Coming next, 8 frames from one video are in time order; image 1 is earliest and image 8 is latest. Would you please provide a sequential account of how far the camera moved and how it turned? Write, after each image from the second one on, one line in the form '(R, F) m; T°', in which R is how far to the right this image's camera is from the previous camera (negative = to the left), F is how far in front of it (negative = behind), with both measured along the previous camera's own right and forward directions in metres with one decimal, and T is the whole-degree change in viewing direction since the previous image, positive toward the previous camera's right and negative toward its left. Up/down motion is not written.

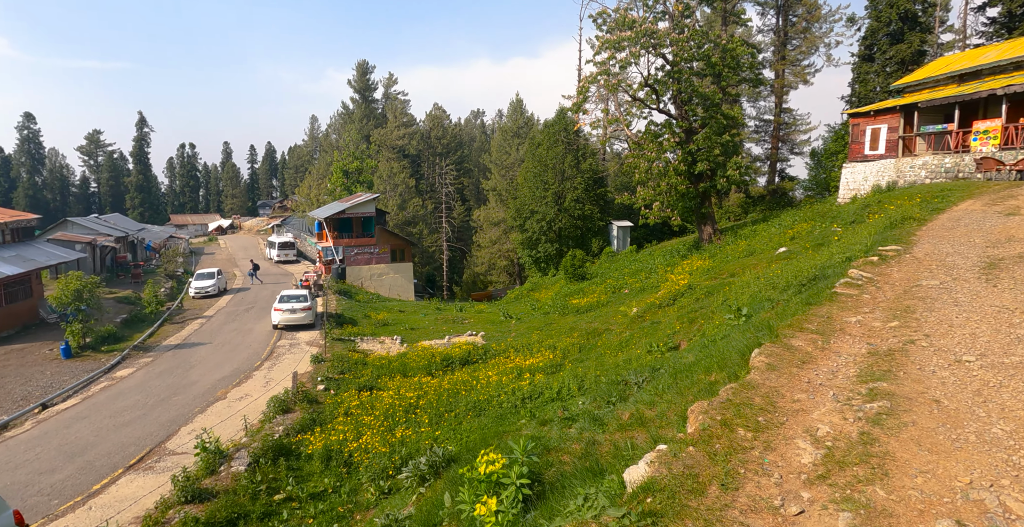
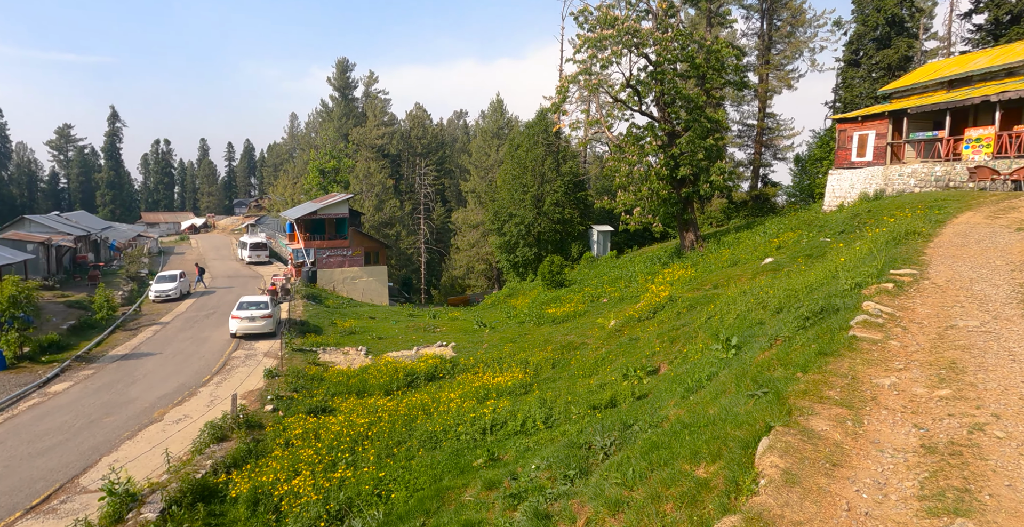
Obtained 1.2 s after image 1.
(+0.3, +1.2) m; +2°
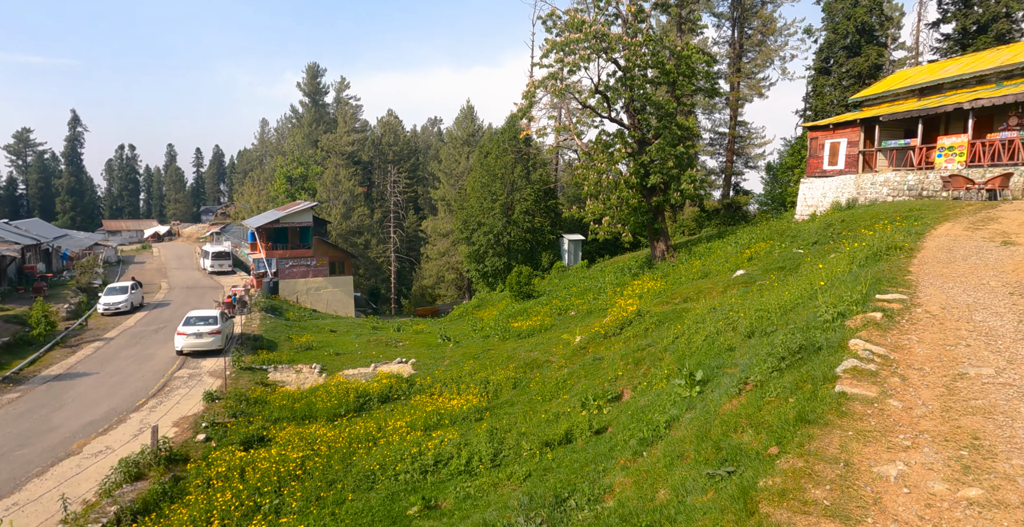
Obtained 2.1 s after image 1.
(+0.4, +1.0) m; +2°
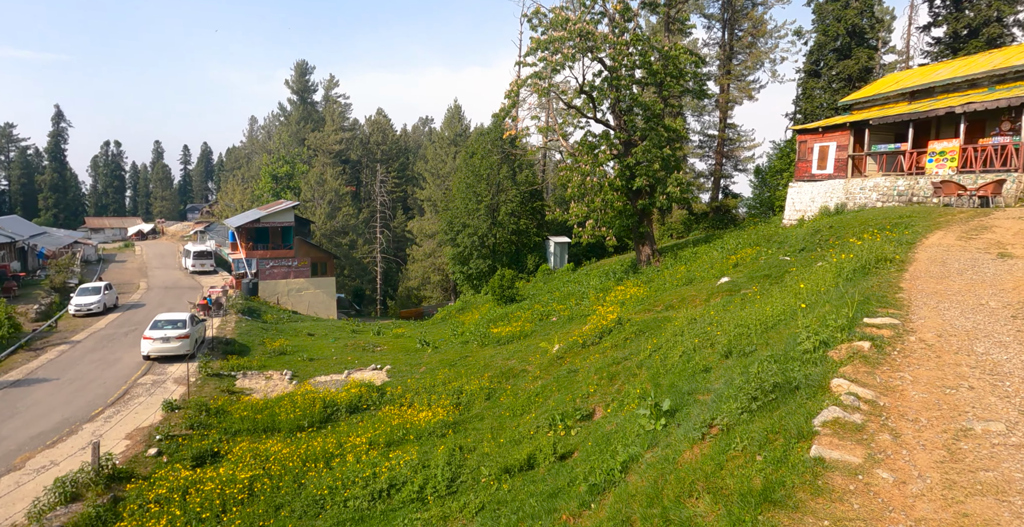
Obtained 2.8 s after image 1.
(+0.4, +0.7) m; +1°
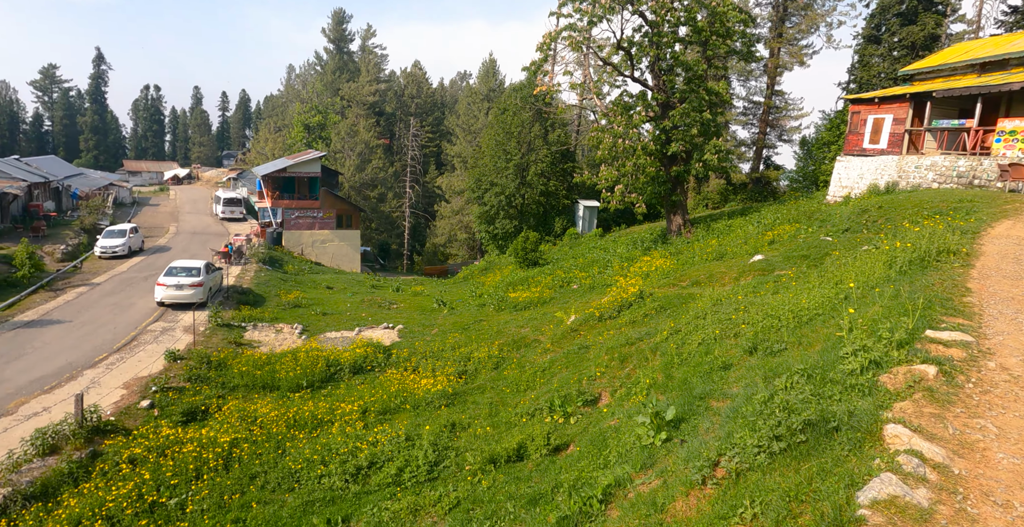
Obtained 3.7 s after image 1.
(+0.3, +0.9) m; -3°
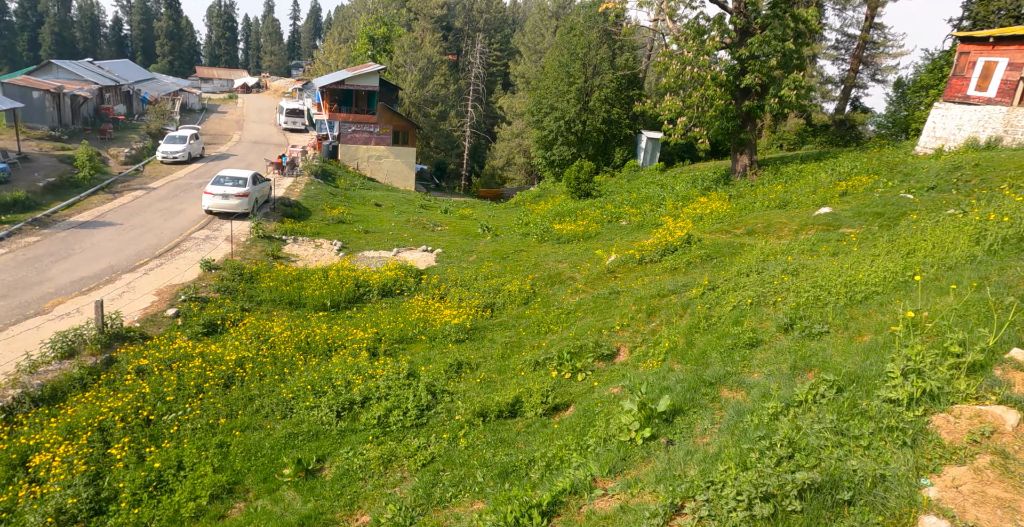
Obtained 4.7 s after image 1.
(+0.5, +0.8) m; -5°
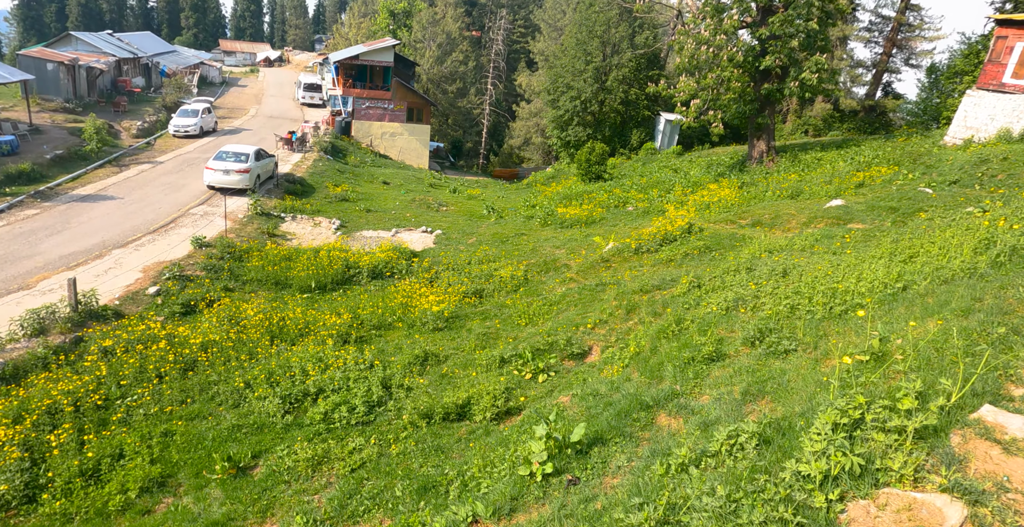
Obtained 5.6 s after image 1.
(+0.6, +0.5) m; -2°
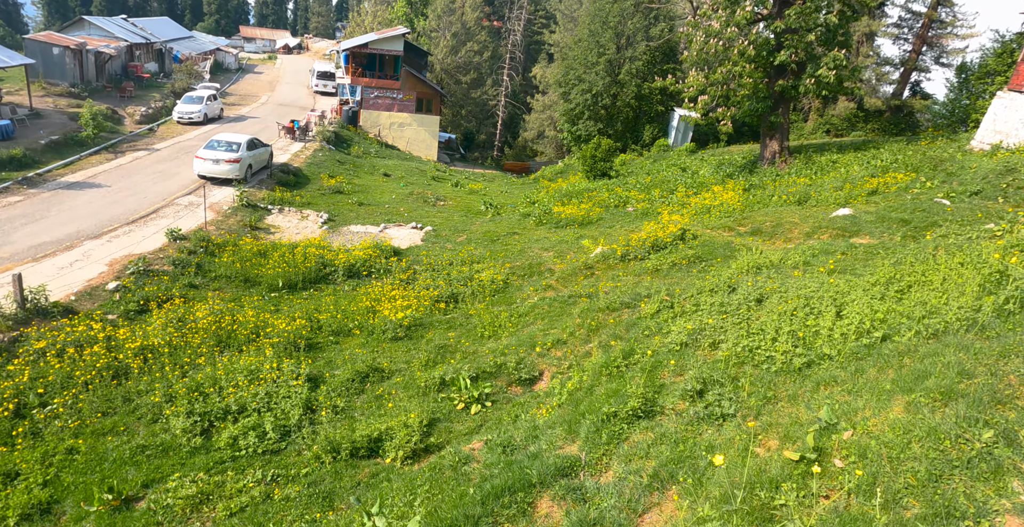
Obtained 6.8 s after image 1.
(+0.8, +0.8) m; -2°
